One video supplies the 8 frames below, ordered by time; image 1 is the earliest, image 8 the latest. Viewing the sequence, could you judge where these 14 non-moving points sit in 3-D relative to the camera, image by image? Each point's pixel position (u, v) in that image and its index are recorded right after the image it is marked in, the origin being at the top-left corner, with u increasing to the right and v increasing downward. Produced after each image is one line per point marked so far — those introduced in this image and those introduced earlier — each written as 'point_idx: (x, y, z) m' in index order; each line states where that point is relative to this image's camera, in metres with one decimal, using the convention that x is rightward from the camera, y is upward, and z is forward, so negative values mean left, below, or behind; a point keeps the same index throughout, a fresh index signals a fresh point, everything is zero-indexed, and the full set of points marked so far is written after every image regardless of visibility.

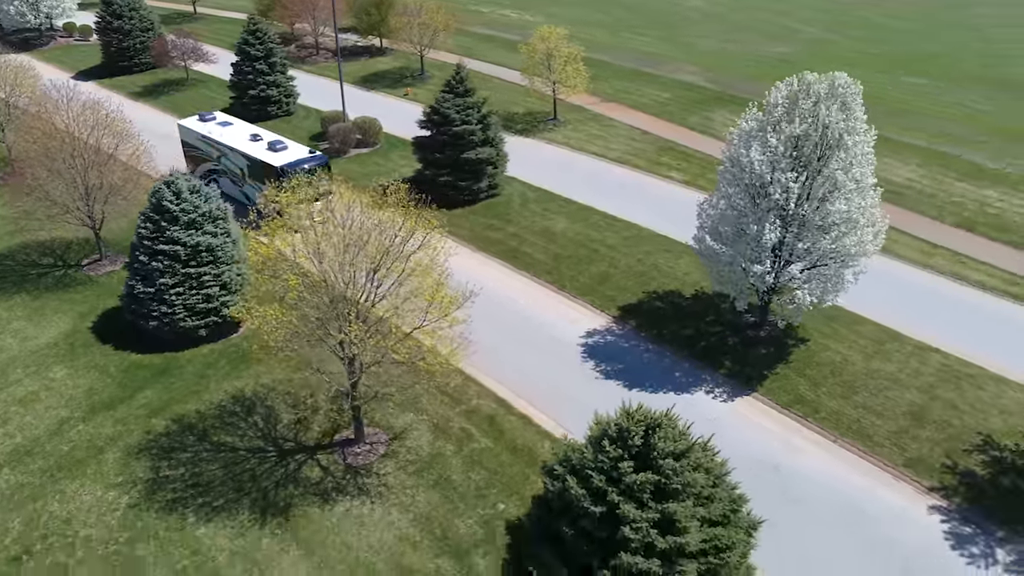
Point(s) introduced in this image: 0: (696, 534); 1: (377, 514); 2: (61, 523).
0: (+2.9, -3.7, +11.9) m
1: (-3.2, -5.4, +18.4) m
2: (-10.5, -5.5, +18.1) m
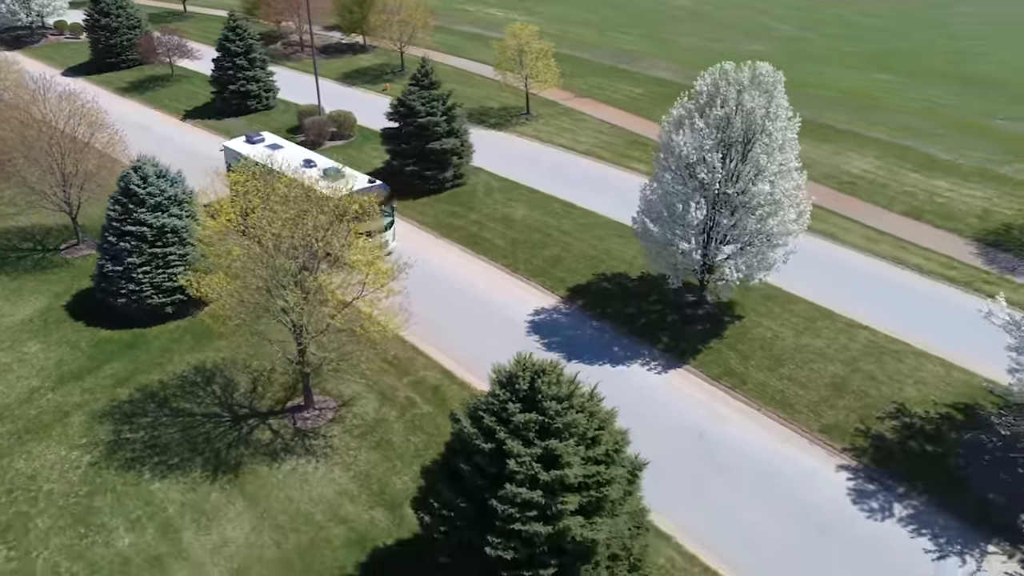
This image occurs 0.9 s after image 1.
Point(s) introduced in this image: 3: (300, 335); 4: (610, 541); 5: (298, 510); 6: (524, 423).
0: (+1.2, -3.1, +13.3) m
1: (-4.9, -4.7, +19.8) m
2: (-12.2, -4.8, +19.5) m
3: (-5.8, -0.6, +20.8) m
4: (+1.7, -4.4, +13.7) m
5: (-5.1, -5.3, +18.7) m
6: (+0.2, -2.2, +13.3) m
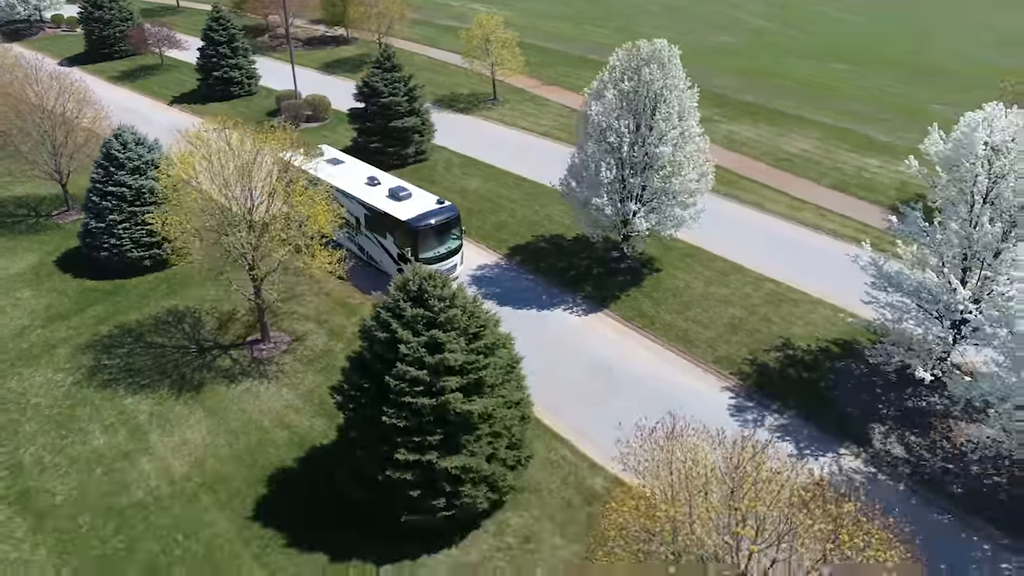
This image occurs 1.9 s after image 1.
0: (-1.1, -1.4, +16.4) m
1: (-7.2, -3.0, +22.9) m
2: (-14.4, -3.2, +22.7) m
3: (-8.0, +1.0, +23.9) m
4: (-0.5, -2.8, +16.8) m
5: (-7.4, -3.7, +21.8) m
6: (-2.1, -0.6, +16.4) m
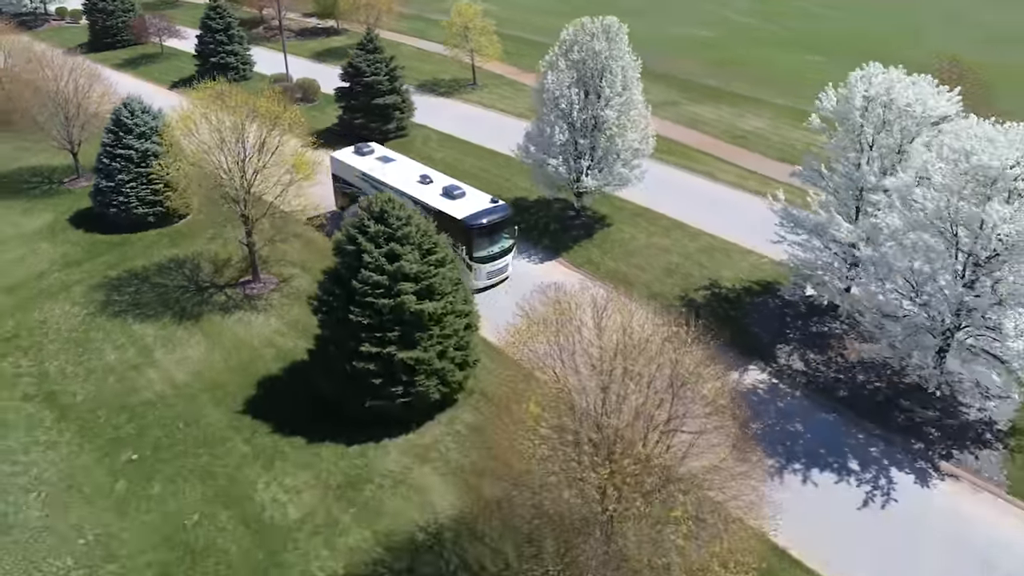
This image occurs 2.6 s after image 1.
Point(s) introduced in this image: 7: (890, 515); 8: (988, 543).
0: (-2.5, +0.6, +20.0) m
1: (-8.6, -1.0, +26.4) m
2: (-15.9, -1.2, +26.2) m
3: (-9.5, +3.0, +27.4) m
4: (-2.0, -0.8, +20.3) m
5: (-8.8, -1.7, +25.3) m
6: (-3.5, +1.4, +19.9) m
7: (+9.8, -5.9, +19.3) m
8: (+11.9, -6.5, +18.4) m
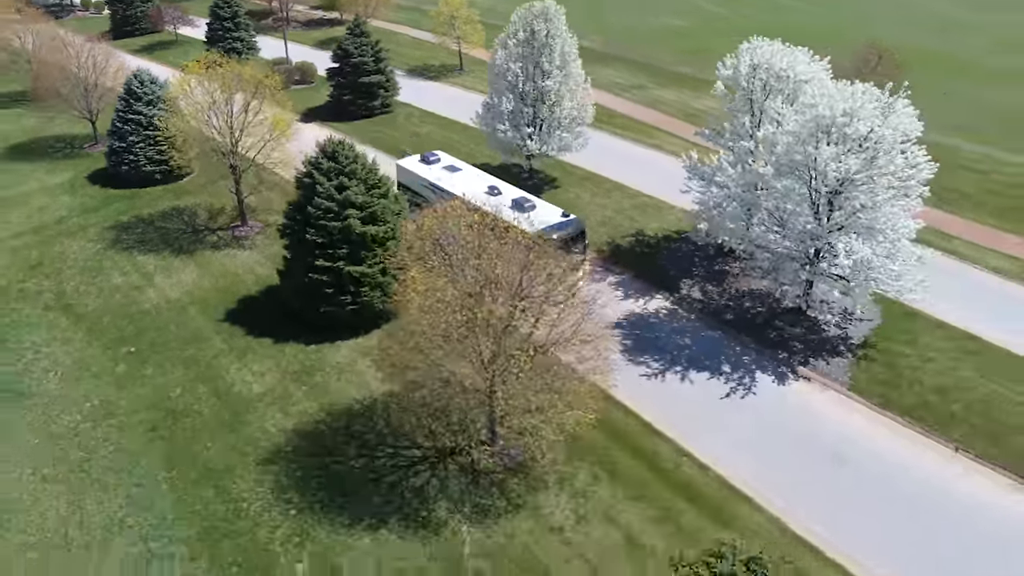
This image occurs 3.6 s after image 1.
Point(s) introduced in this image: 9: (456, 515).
0: (-4.8, +3.0, +24.5) m
1: (-10.8, +1.4, +31.1) m
2: (-18.0, +1.3, +31.0) m
3: (-11.6, +5.4, +32.2) m
4: (-4.3, +1.6, +24.9) m
5: (-11.0, +0.7, +30.0) m
6: (-5.8, +3.8, +24.5) m
7: (+7.4, -3.7, +23.6) m
8: (+9.4, -4.3, +22.6) m
9: (-1.4, -5.6, +19.0) m
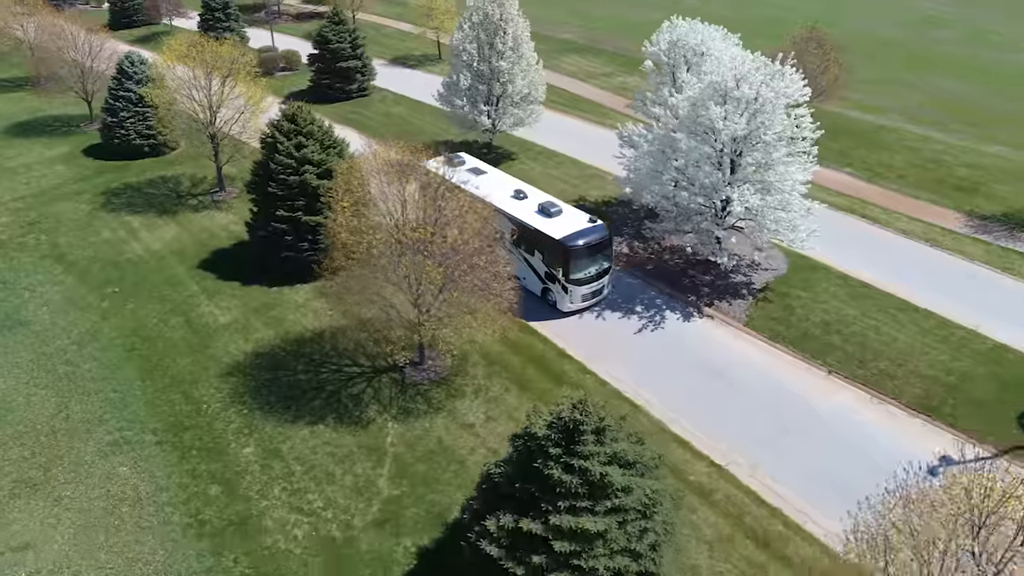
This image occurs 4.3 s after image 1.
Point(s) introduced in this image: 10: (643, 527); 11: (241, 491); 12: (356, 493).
0: (-7.1, +4.9, +27.9) m
1: (-13.0, +3.3, +34.6) m
2: (-20.3, +3.2, +34.5) m
3: (-13.8, +7.3, +35.6) m
4: (-6.6, +3.5, +28.3) m
5: (-13.3, +2.6, +33.5) m
6: (-8.1, +5.7, +27.9) m
7: (+5.1, -1.9, +26.9) m
8: (+7.1, -2.5, +25.9) m
9: (-3.7, -3.7, +22.4) m
10: (+2.6, -4.7, +15.2) m
11: (-6.9, -5.1, +19.7) m
12: (-4.0, -5.2, +19.6) m
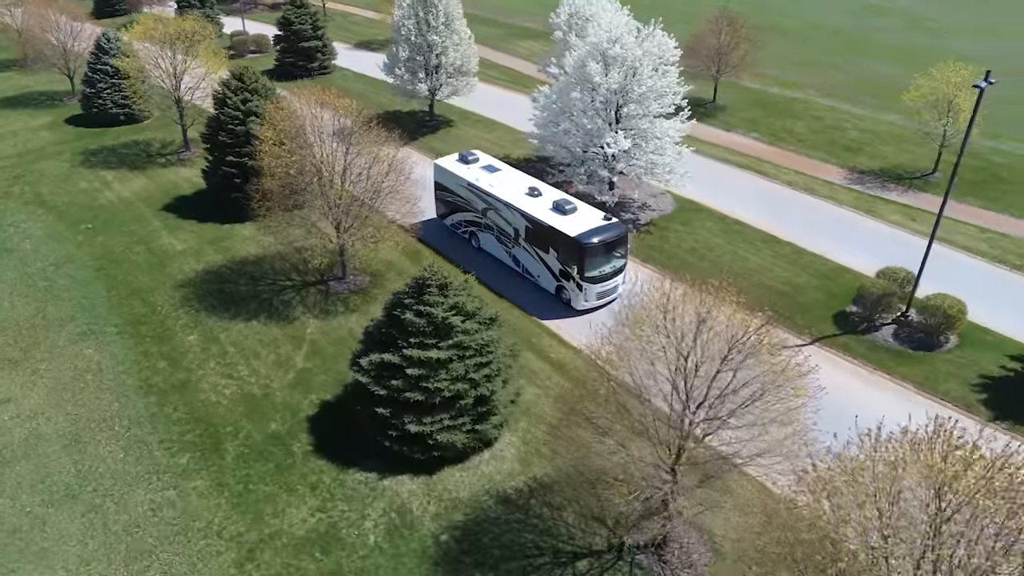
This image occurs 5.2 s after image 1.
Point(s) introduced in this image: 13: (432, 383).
0: (-10.6, +7.6, +32.6) m
1: (-16.5, +6.0, +39.3) m
2: (-23.8, +5.9, +39.1) m
3: (-17.4, +10.0, +40.3) m
4: (-10.1, +6.2, +33.0) m
5: (-16.8, +5.3, +38.1) m
6: (-11.6, +8.4, +32.6) m
7: (+1.6, +0.9, +31.7) m
8: (+3.6, +0.3, +30.7) m
9: (-7.2, -0.9, +27.1) m
10: (-0.8, -1.9, +20.0) m
11: (-10.3, -2.4, +24.3) m
12: (-7.4, -2.4, +24.3) m
13: (-2.0, -2.4, +19.4) m
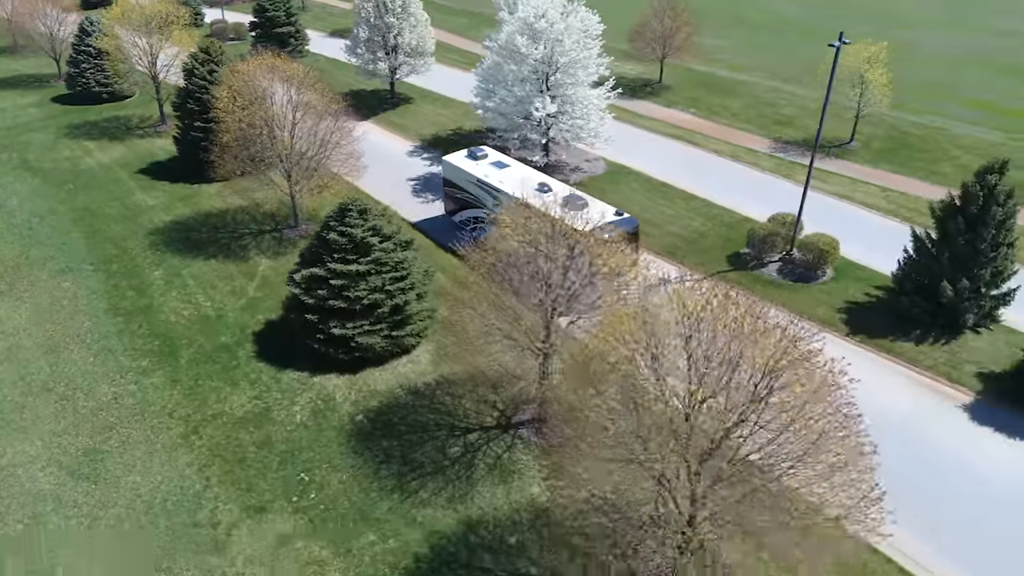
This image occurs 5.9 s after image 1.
0: (-13.4, +9.7, +36.1) m
1: (-19.4, +8.1, +42.7) m
2: (-26.6, +8.0, +42.6) m
3: (-20.2, +12.1, +43.8) m
4: (-12.9, +8.4, +36.5) m
5: (-19.6, +7.4, +41.6) m
6: (-14.4, +10.6, +36.1) m
7: (-1.2, +3.1, +35.3) m
8: (+0.9, +2.6, +34.2) m
9: (-9.9, +1.3, +30.6) m
10: (-3.5, +0.3, +23.5) m
11: (-13.0, -0.2, +27.8) m
12: (-10.1, -0.2, +27.9) m
13: (-4.7, -0.1, +22.9) m
